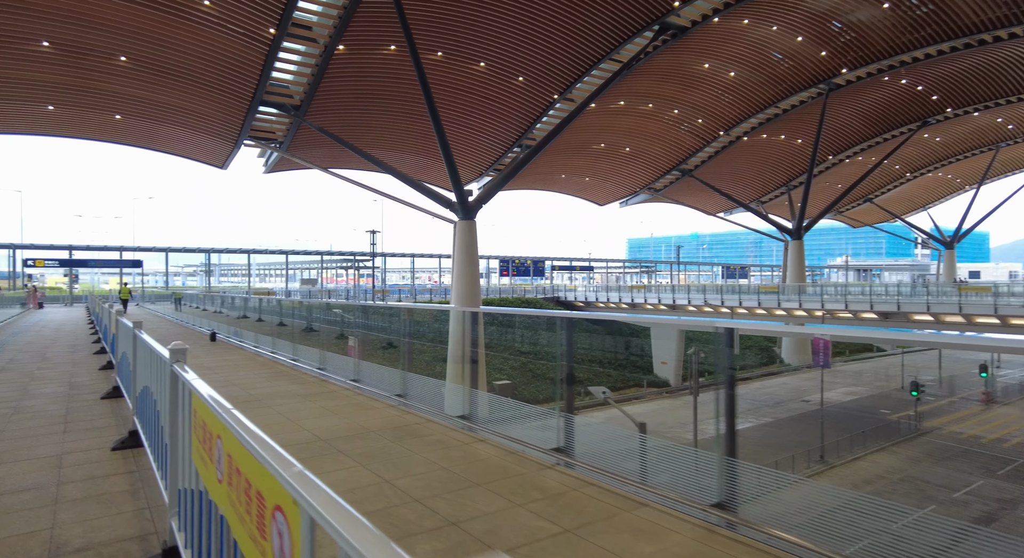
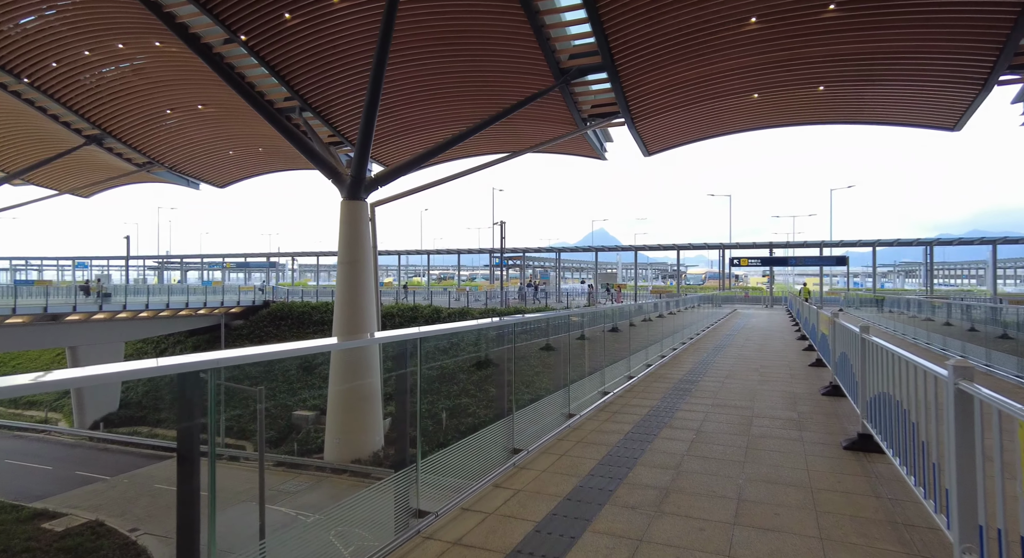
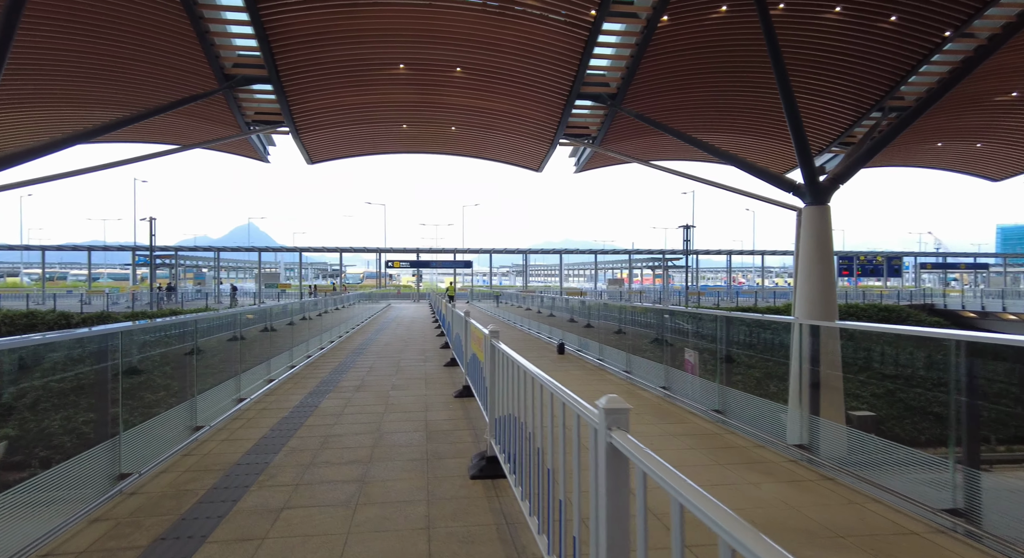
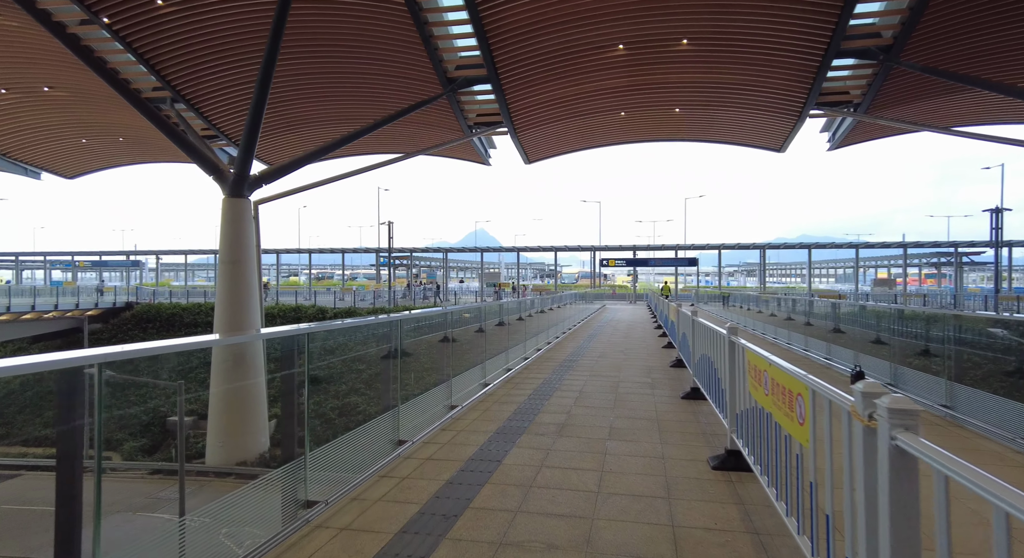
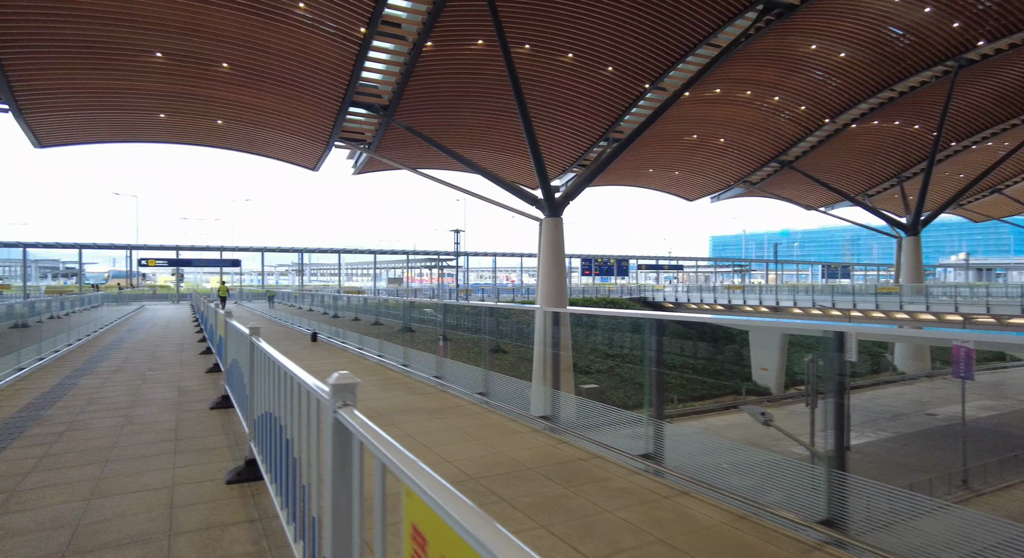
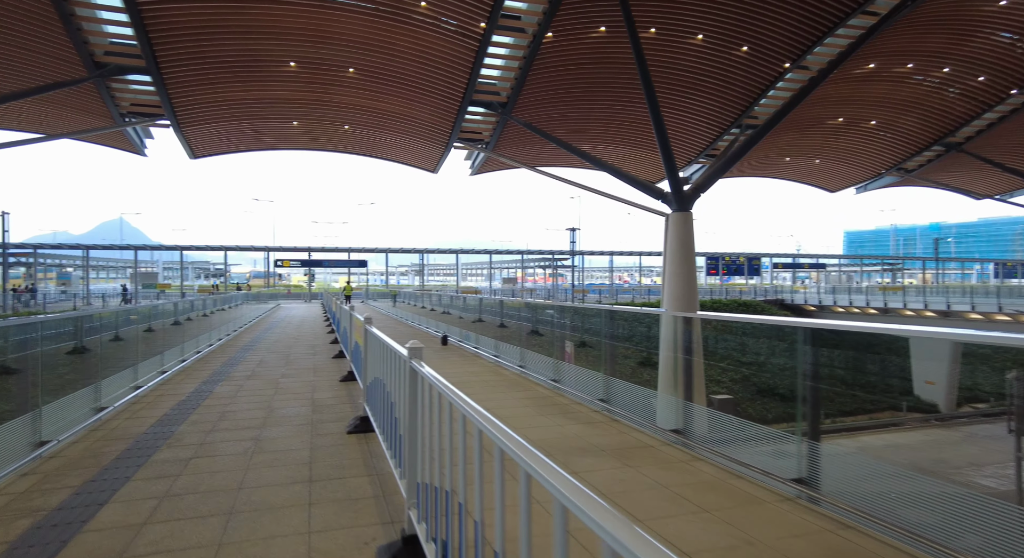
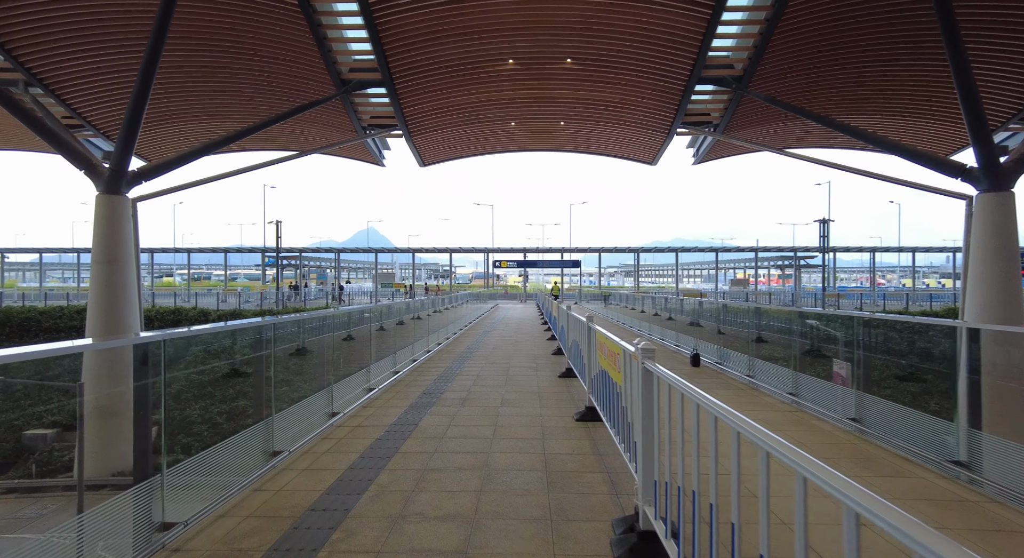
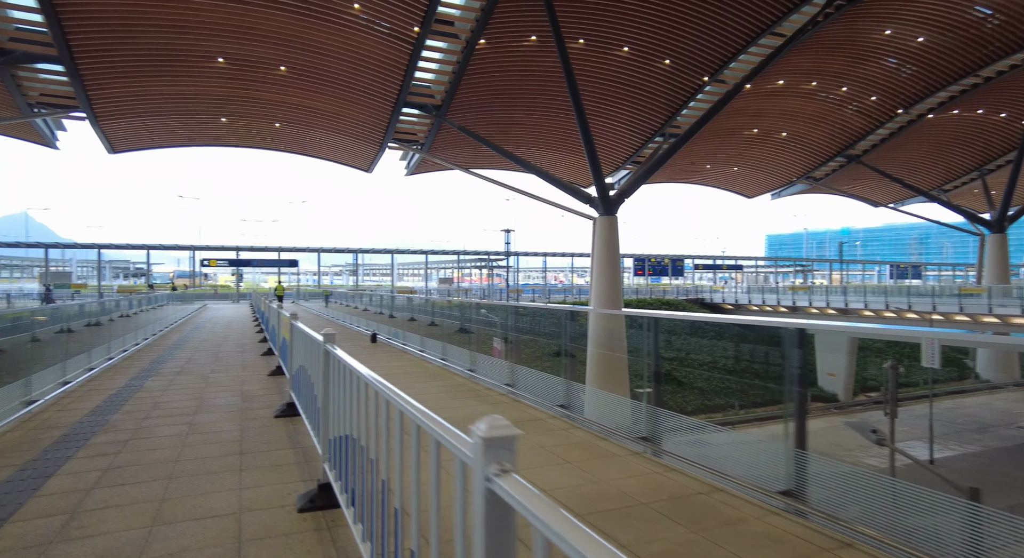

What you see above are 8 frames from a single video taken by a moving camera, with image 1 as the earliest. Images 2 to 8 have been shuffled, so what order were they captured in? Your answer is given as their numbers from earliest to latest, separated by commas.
5, 8, 6, 3, 7, 4, 2
